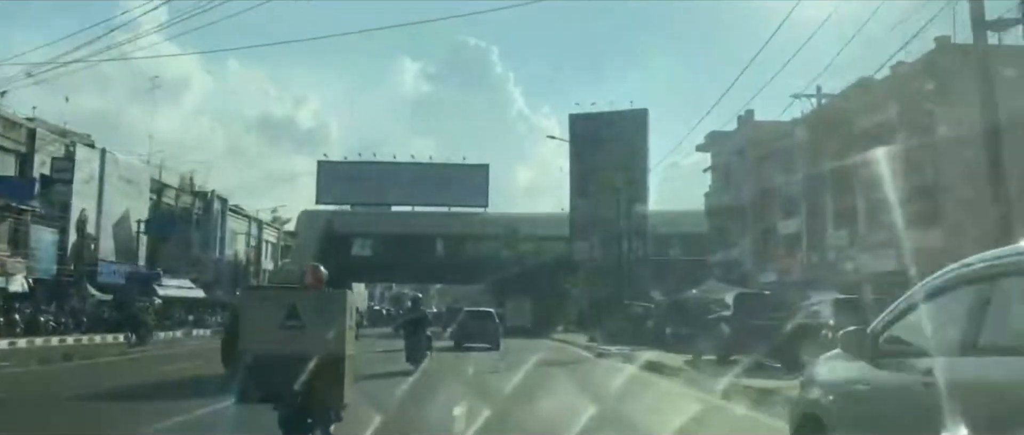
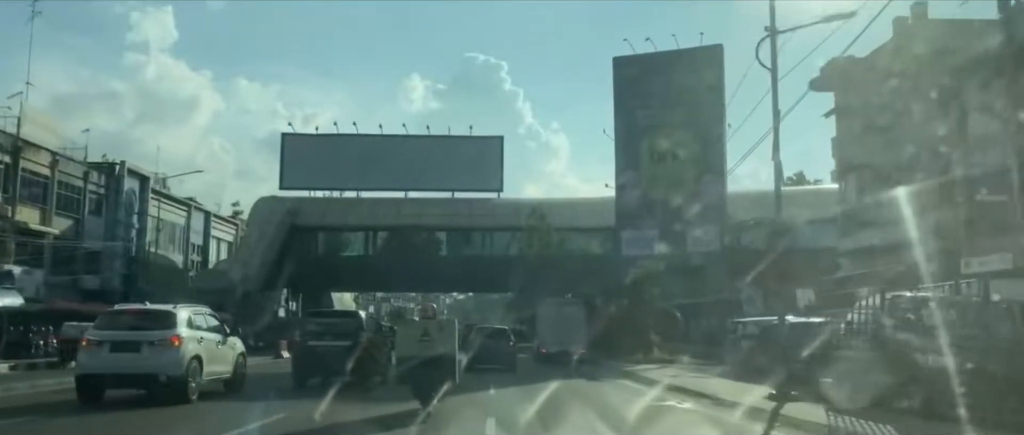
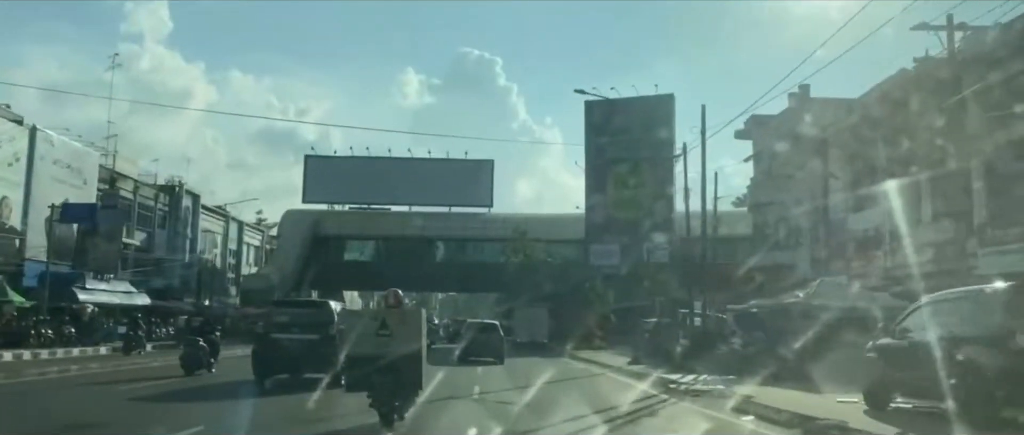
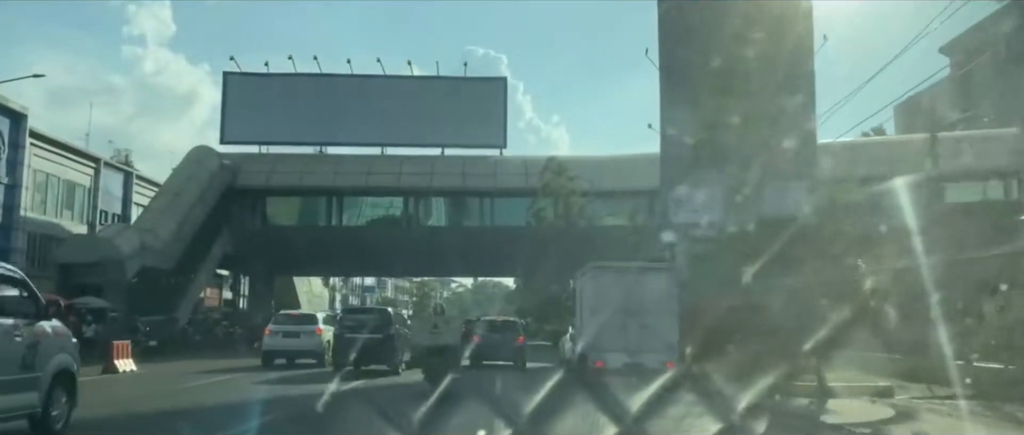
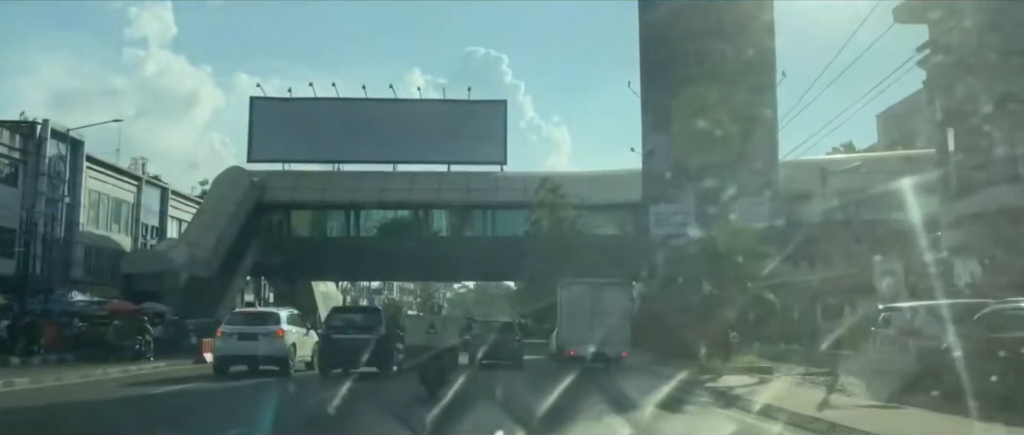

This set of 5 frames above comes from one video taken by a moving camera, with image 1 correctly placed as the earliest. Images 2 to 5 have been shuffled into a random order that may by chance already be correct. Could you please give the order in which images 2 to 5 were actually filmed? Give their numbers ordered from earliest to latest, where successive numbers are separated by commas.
3, 2, 5, 4
